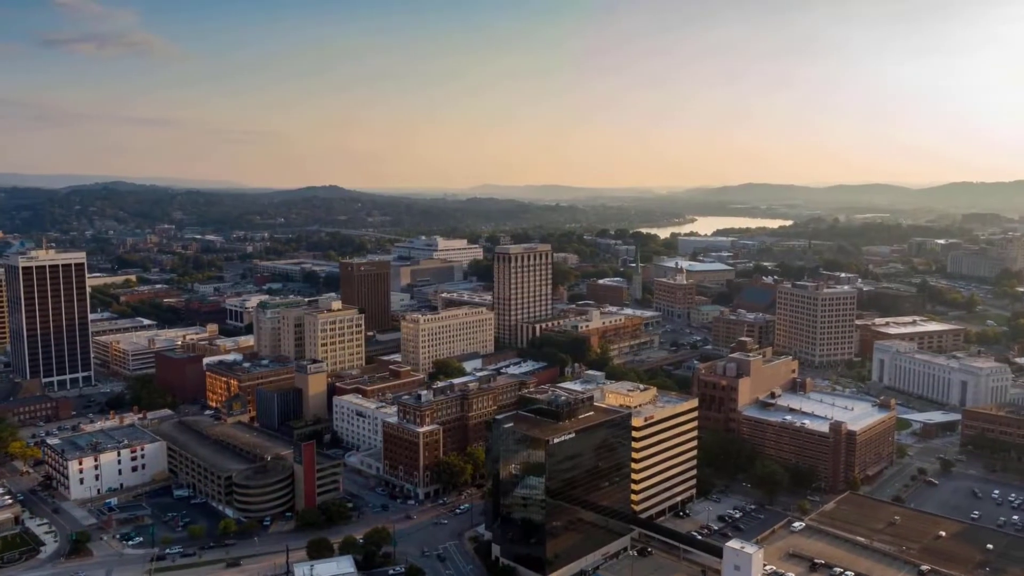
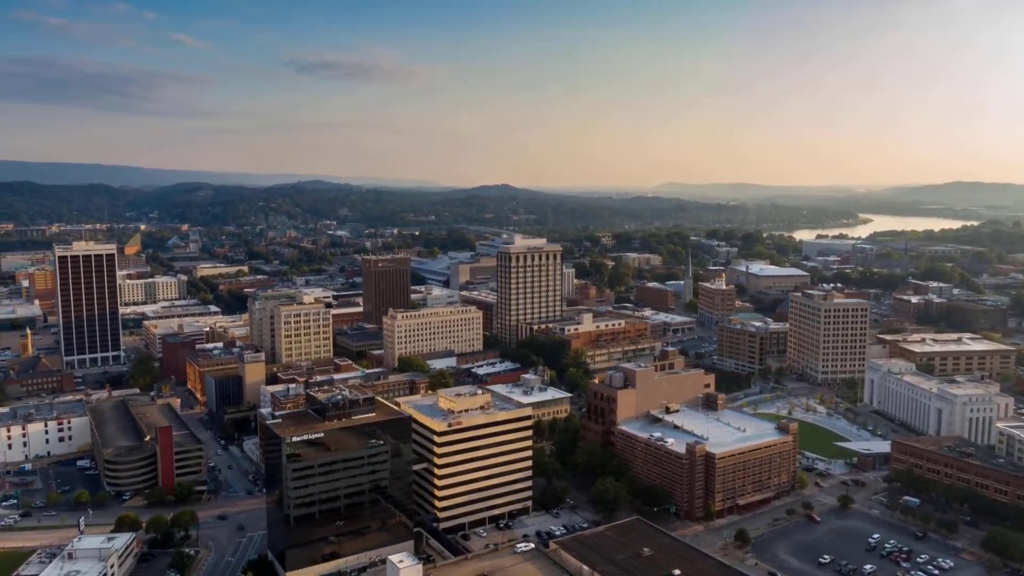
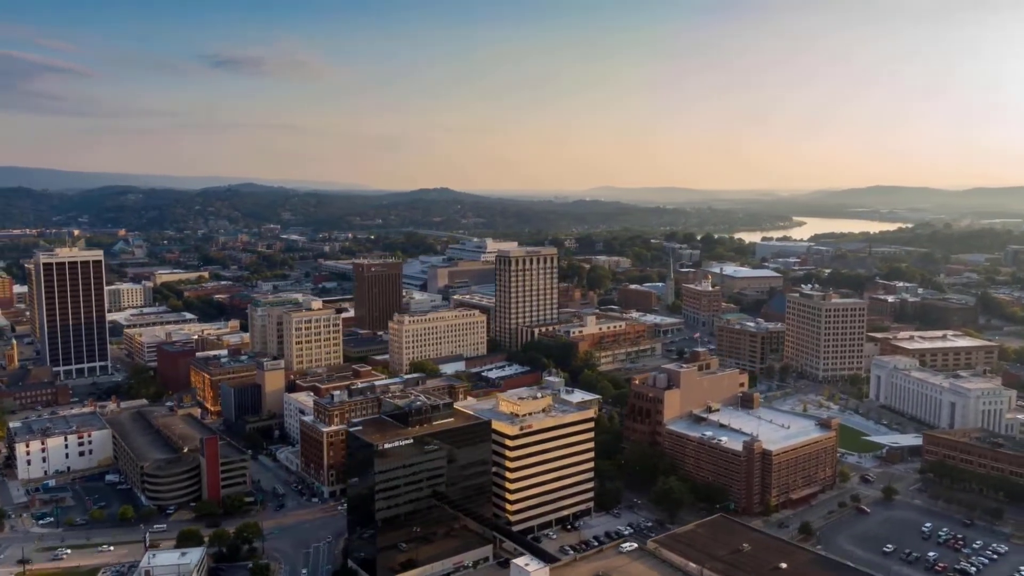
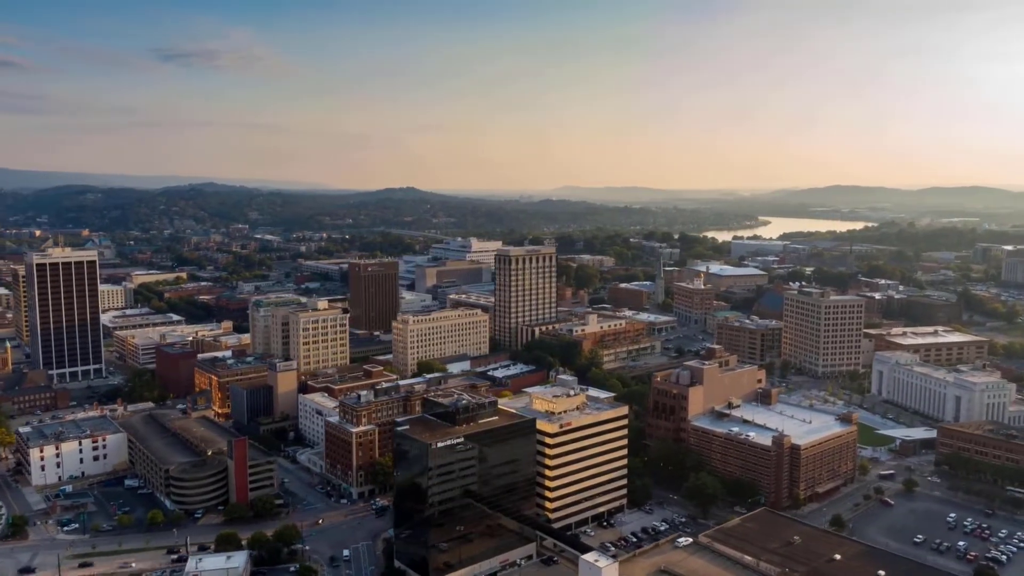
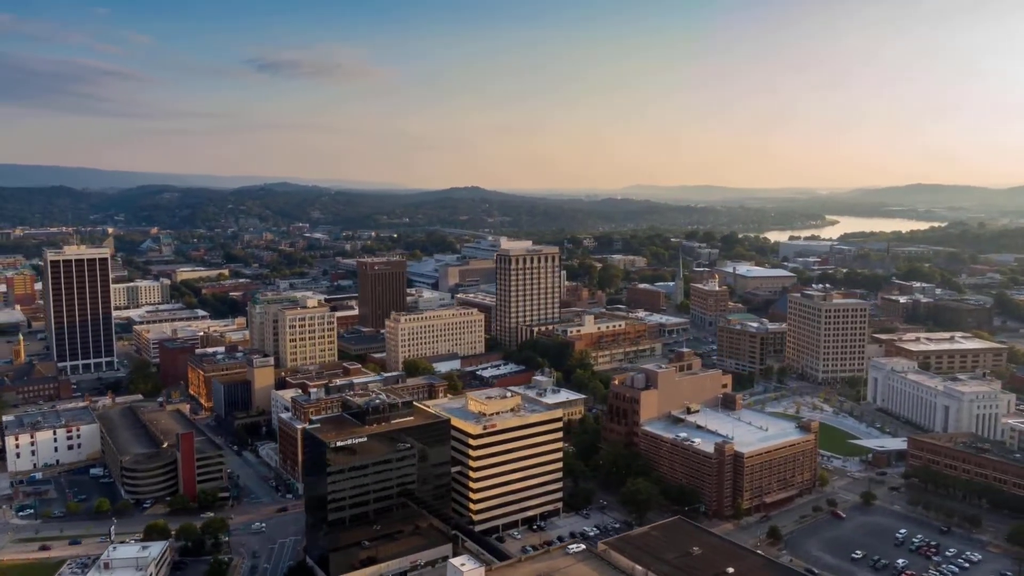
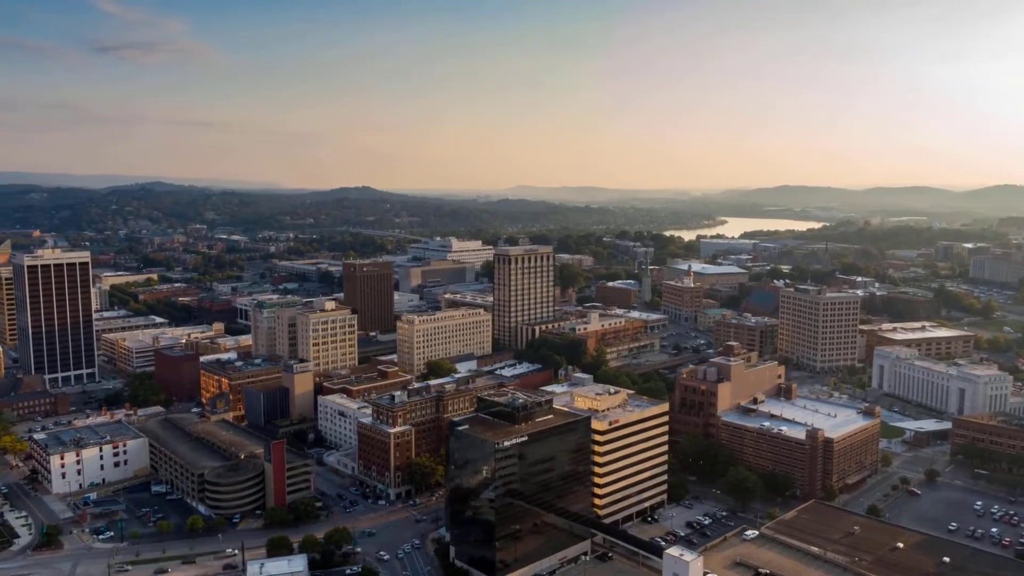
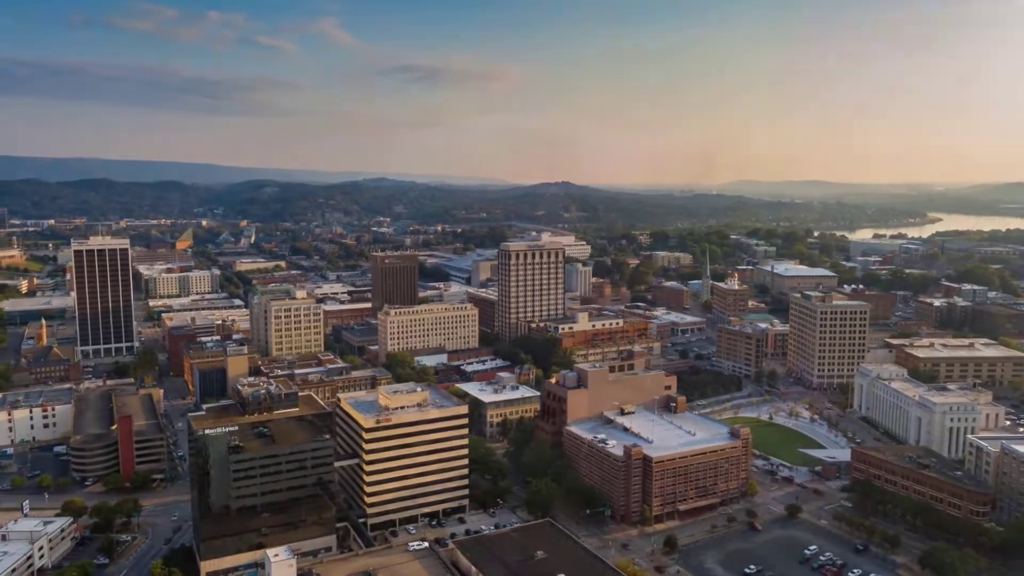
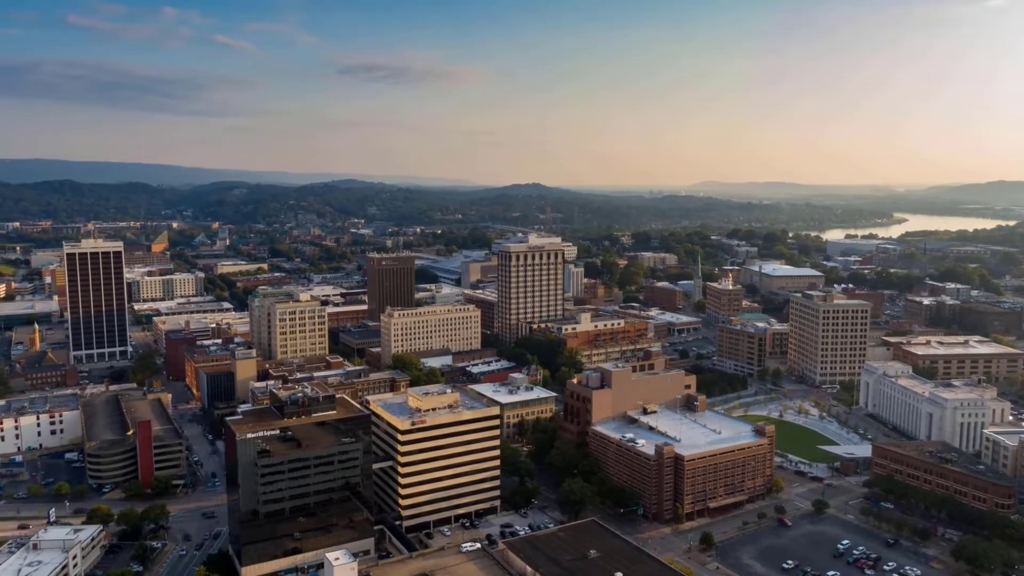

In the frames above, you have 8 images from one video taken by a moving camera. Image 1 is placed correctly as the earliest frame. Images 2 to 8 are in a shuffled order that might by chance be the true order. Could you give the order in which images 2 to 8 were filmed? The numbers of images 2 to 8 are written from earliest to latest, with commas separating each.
6, 4, 3, 5, 2, 8, 7
